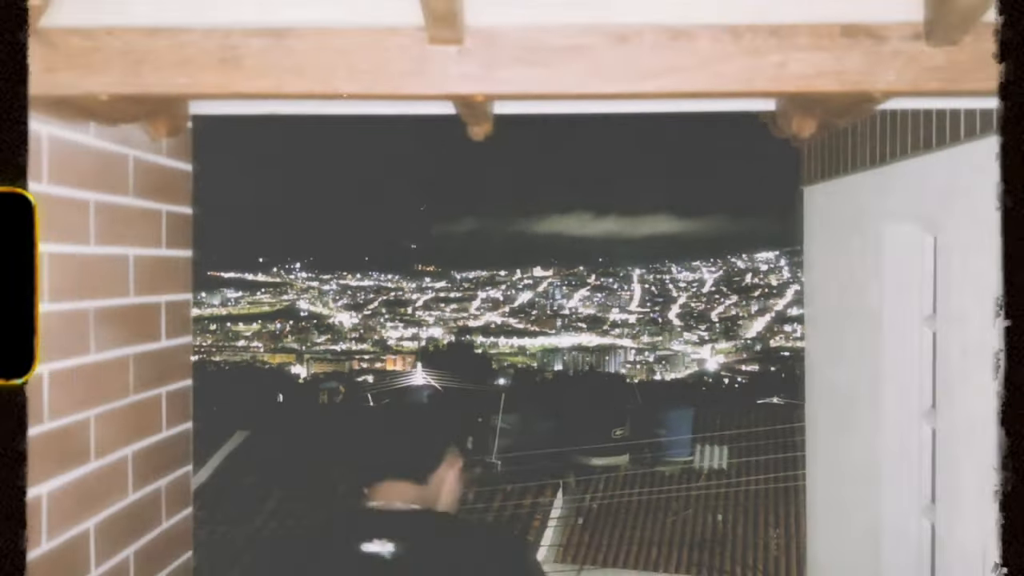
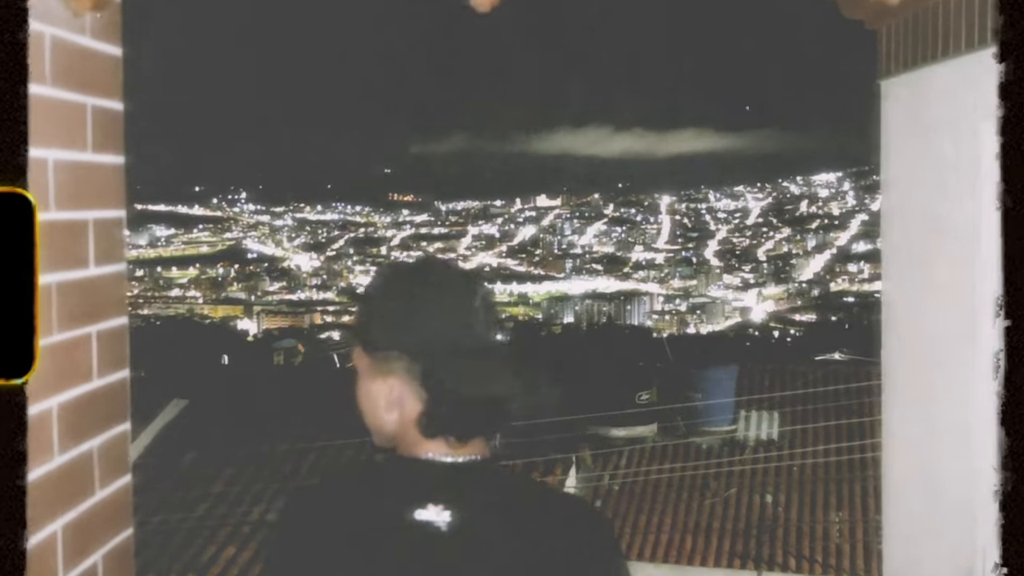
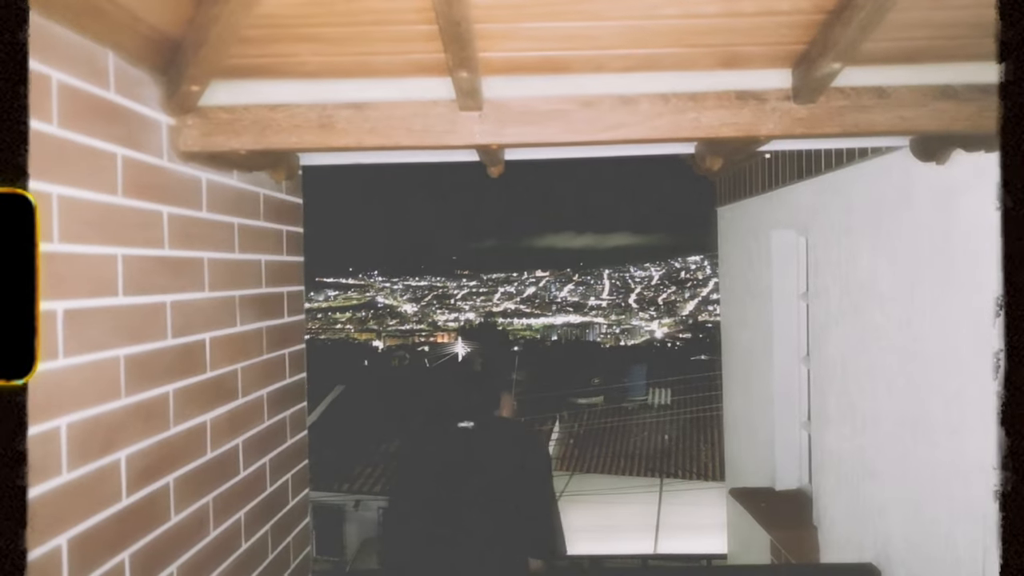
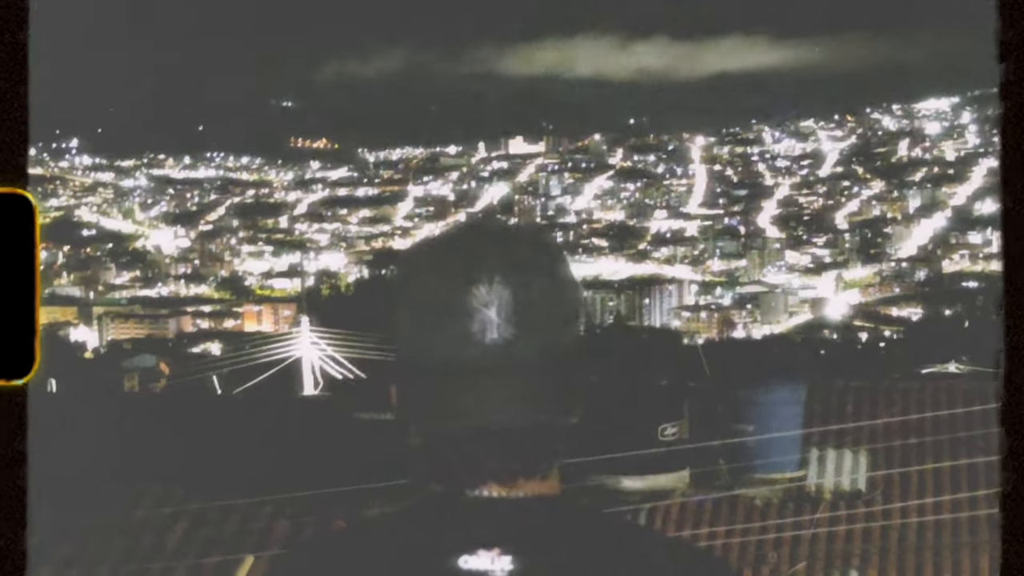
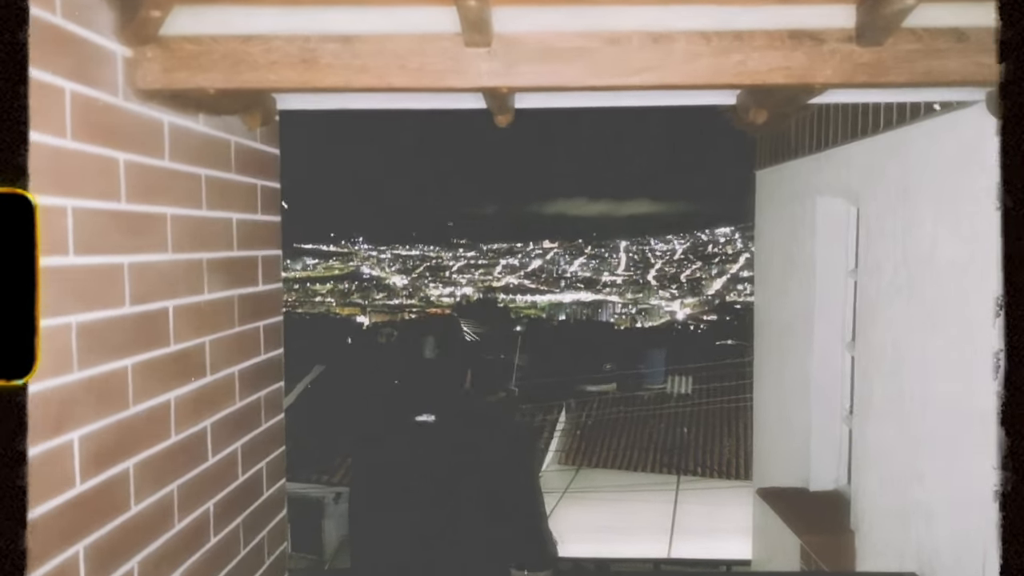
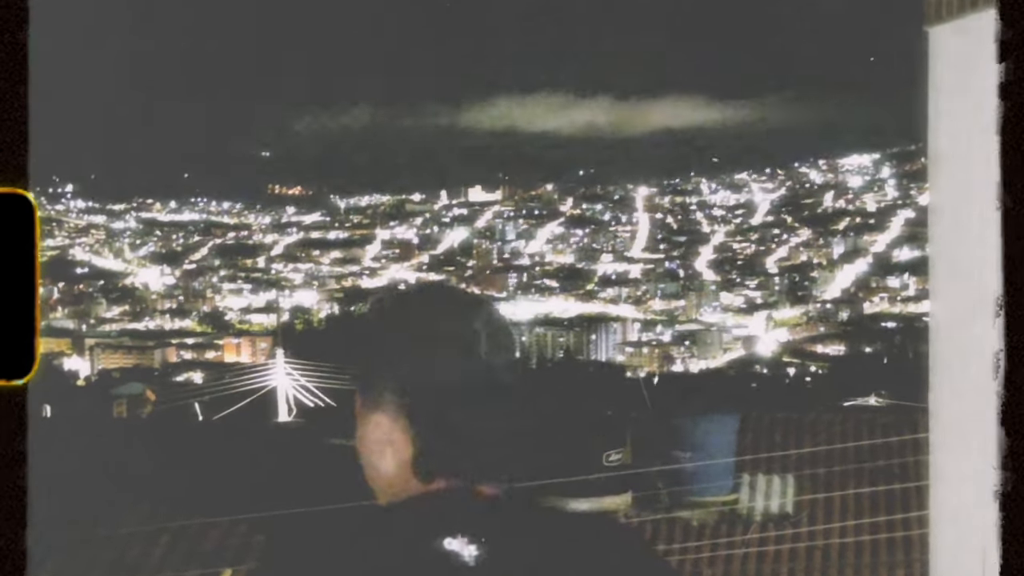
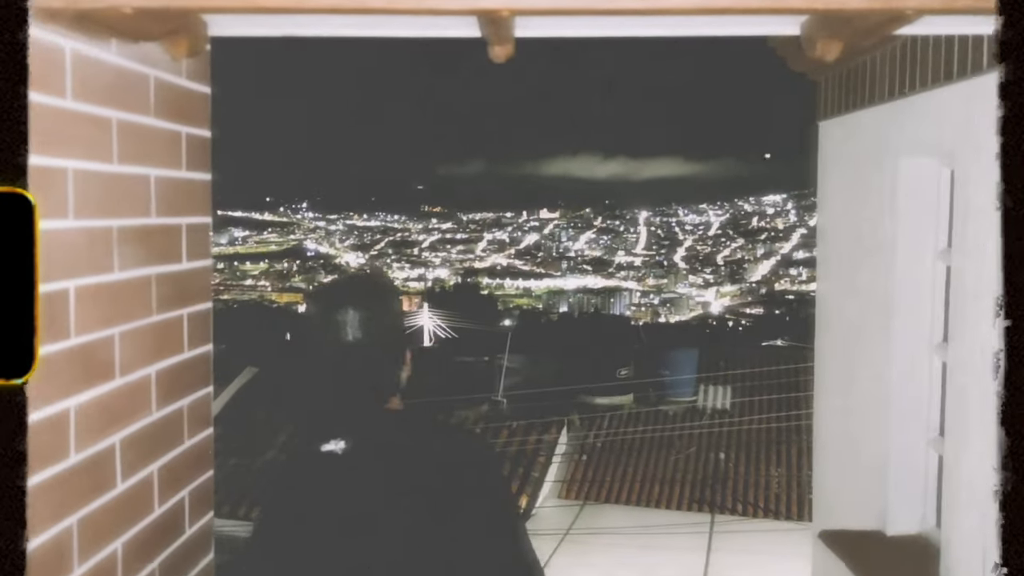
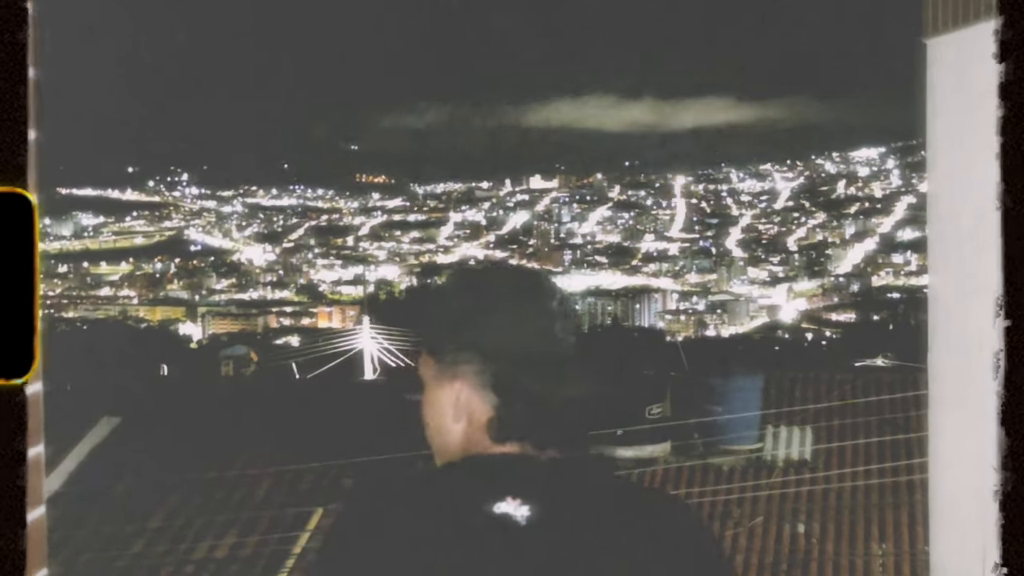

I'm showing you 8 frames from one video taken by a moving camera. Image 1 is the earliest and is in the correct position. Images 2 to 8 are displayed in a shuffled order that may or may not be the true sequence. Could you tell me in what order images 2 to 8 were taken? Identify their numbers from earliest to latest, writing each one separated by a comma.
3, 5, 7, 2, 8, 6, 4
